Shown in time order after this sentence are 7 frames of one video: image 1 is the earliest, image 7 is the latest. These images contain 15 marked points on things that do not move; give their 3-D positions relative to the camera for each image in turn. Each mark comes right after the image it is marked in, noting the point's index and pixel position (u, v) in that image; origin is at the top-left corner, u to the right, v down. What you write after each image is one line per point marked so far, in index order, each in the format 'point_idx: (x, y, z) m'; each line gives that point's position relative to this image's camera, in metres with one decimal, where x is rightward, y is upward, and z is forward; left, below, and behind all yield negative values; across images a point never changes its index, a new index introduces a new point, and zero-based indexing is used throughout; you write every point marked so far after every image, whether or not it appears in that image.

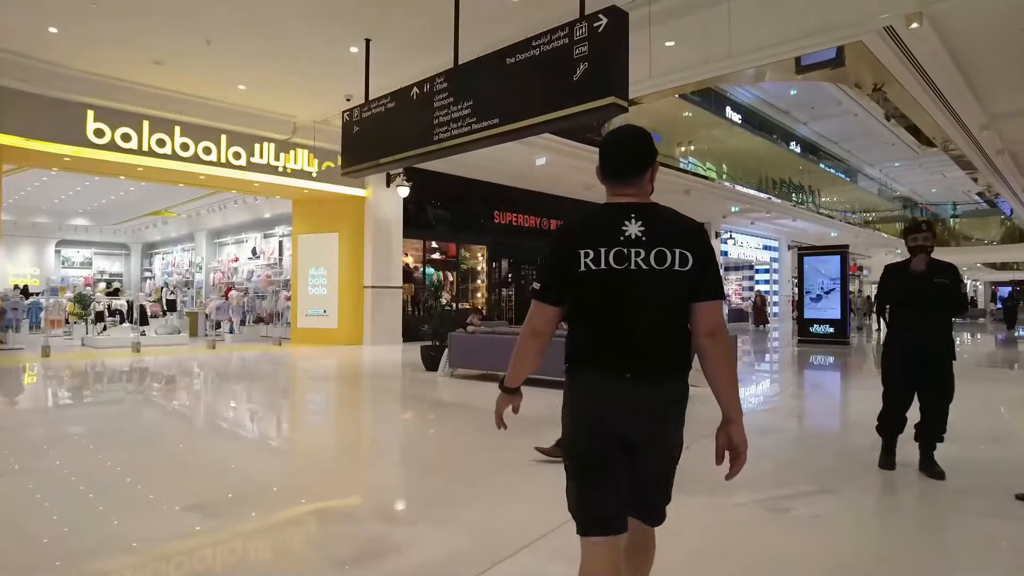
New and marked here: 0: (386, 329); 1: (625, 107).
0: (-3.4, -1.1, +16.3) m
1: (+1.0, +1.6, +5.4) m
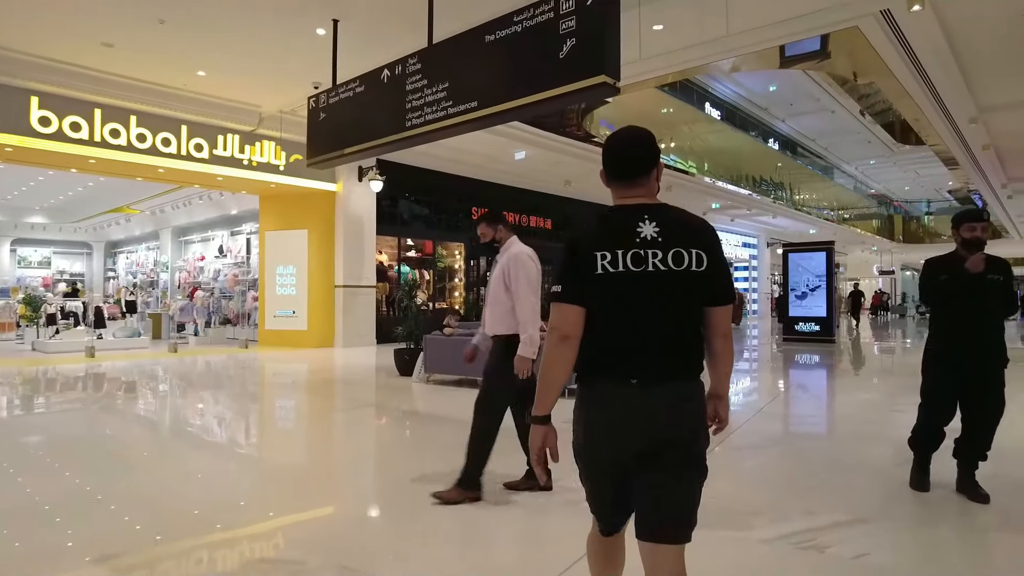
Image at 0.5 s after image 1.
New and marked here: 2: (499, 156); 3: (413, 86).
0: (-4.0, -1.1, +15.6) m
1: (+0.9, +1.7, +4.9) m
2: (-0.3, +3.6, +16.2) m
3: (-1.1, +2.2, +6.6) m
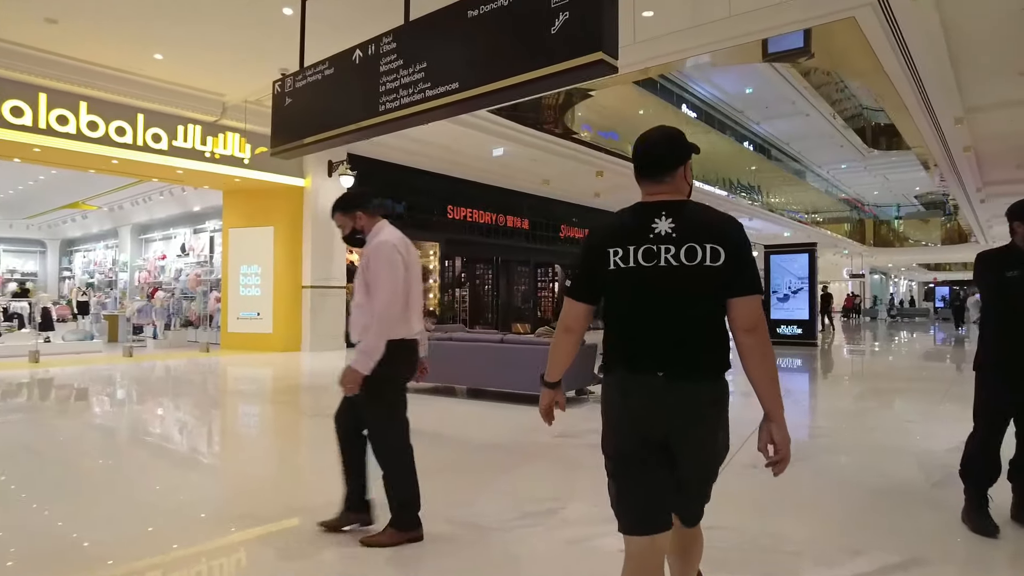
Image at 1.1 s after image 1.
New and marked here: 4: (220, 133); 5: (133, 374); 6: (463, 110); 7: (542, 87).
0: (-4.6, -1.1, +14.9) m
1: (+0.8, +1.7, +4.4) m
2: (-0.9, +3.6, +15.6) m
3: (-1.3, +2.2, +6.0) m
4: (-6.4, +3.4, +13.0) m
5: (-8.1, -1.8, +12.7) m
6: (-0.4, +1.6, +5.4) m
7: (+0.2, +1.6, +4.8) m
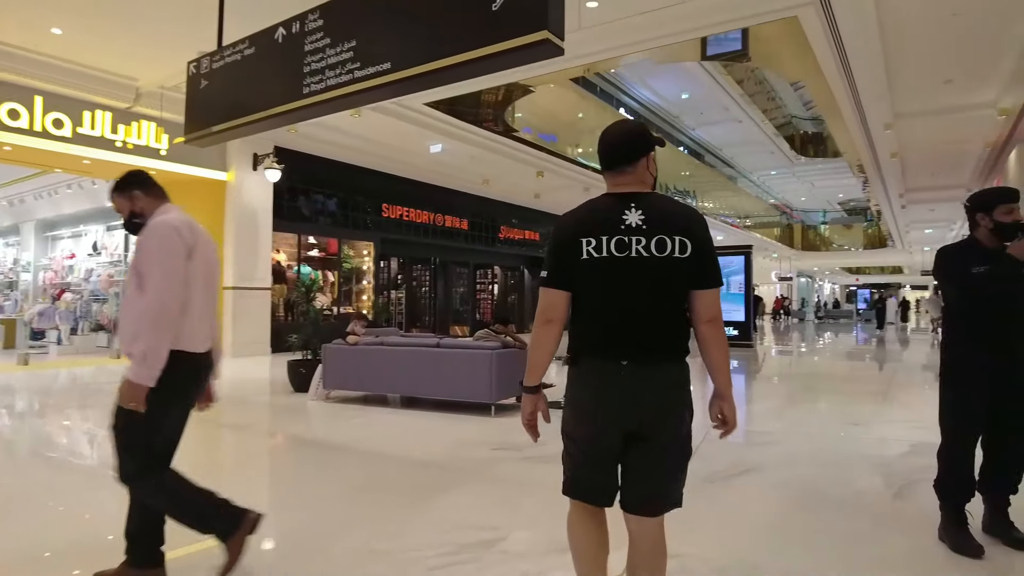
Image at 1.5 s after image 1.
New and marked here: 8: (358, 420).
0: (-6.0, -1.2, +14.0) m
1: (+0.3, +1.7, +4.1) m
2: (-2.5, +3.5, +15.1) m
3: (-1.8, +2.2, +5.5) m
4: (-7.6, +3.4, +11.9) m
5: (-9.3, -1.9, +11.4) m
6: (-1.0, +1.6, +5.0) m
7: (-0.2, +1.6, +4.4) m
8: (-1.9, -1.7, +7.6) m
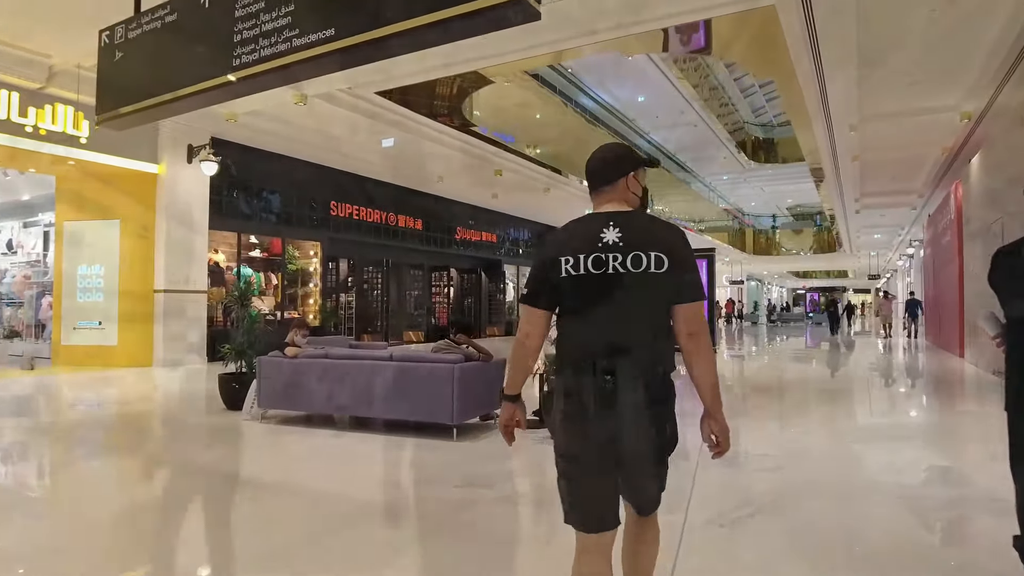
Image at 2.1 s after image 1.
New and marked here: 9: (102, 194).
0: (-7.0, -1.2, +12.9) m
1: (+0.1, +1.6, +3.5) m
2: (-3.5, +3.4, +14.3) m
3: (-2.1, +2.2, +4.7) m
4: (-8.4, +3.3, +10.7) m
5: (-10.0, -1.9, +10.0) m
6: (-1.2, +1.6, +4.3) m
7: (-0.4, +1.6, +3.8) m
8: (-2.4, -1.8, +6.8) m
9: (-8.8, +2.0, +12.8) m
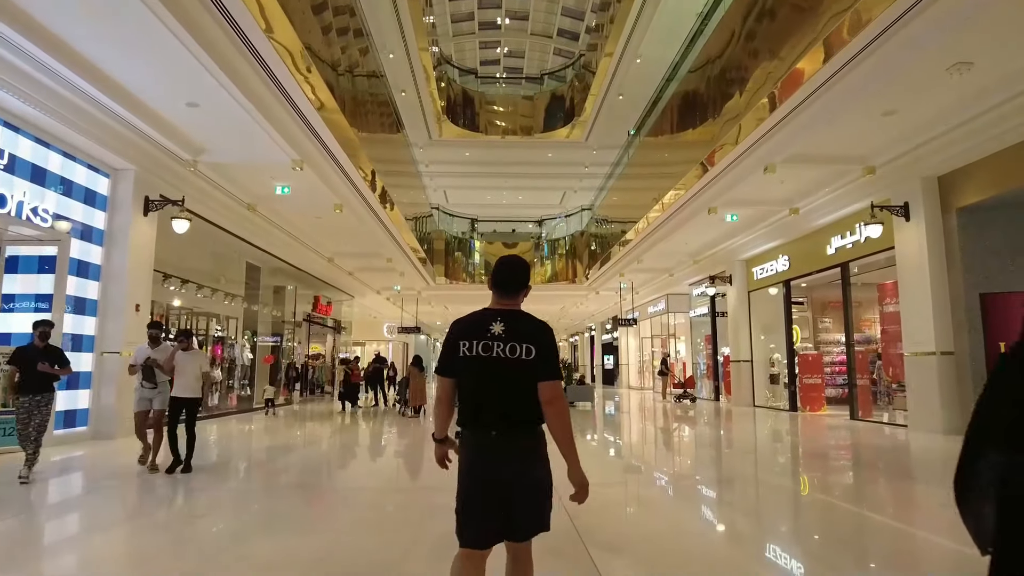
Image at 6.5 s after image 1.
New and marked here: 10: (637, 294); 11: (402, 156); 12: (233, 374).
0: (-7.7, -0.6, +10.0) m
1: (0.0, +2.0, +1.1) m
2: (-4.3, +4.1, +11.5) m
3: (-2.4, +2.6, +2.1) m
4: (-9.0, +3.9, +7.7) m
5: (-10.6, -1.4, +7.1) m
6: (-1.4, +2.0, +1.7) m
7: (-0.6, +2.0, +1.3) m
8: (-2.7, -1.3, +4.2) m
9: (-9.6, +2.6, +9.8) m
10: (+3.5, -0.2, +16.8) m
11: (-2.2, +2.6, +12.0) m
12: (-4.2, -1.3, +9.0) m
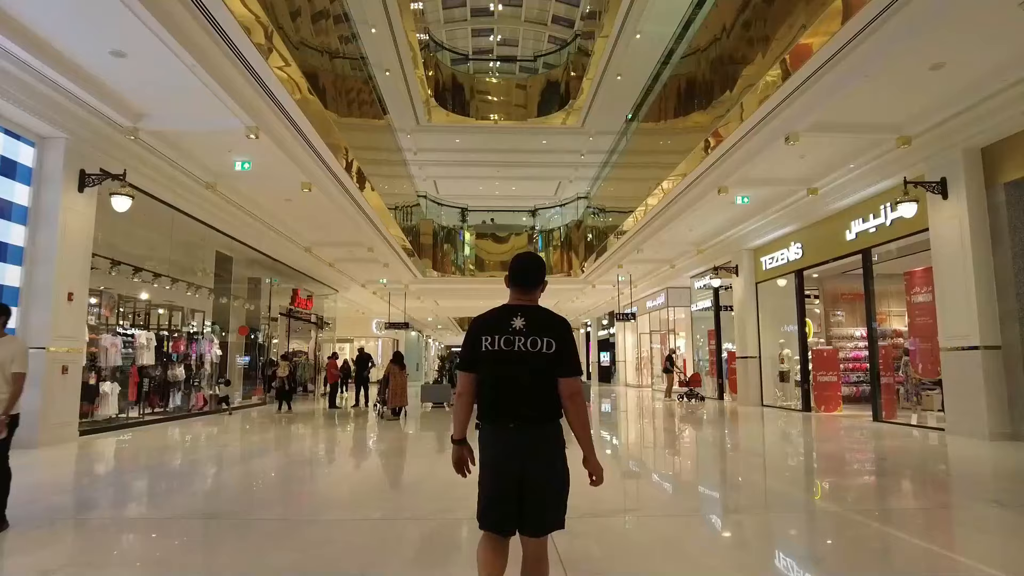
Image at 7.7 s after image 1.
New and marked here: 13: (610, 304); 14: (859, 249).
0: (-7.9, -0.5, +9.3) m
1: (-0.1, +2.1, +0.4) m
2: (-4.5, +4.2, +10.8) m
3: (-2.5, +2.7, +1.5) m
4: (-9.1, +4.0, +7.0) m
5: (-10.7, -1.3, +6.3) m
6: (-1.5, +2.1, +1.1) m
7: (-0.7, +2.1, +0.7) m
8: (-2.8, -1.2, +3.6) m
9: (-9.7, +2.7, +9.1) m
10: (+3.4, 0.0, +16.2) m
11: (-2.4, +2.8, +11.3) m
12: (-4.4, -1.2, +8.4) m
13: (+3.1, -0.5, +19.1) m
14: (+4.4, +0.5, +7.6) m
